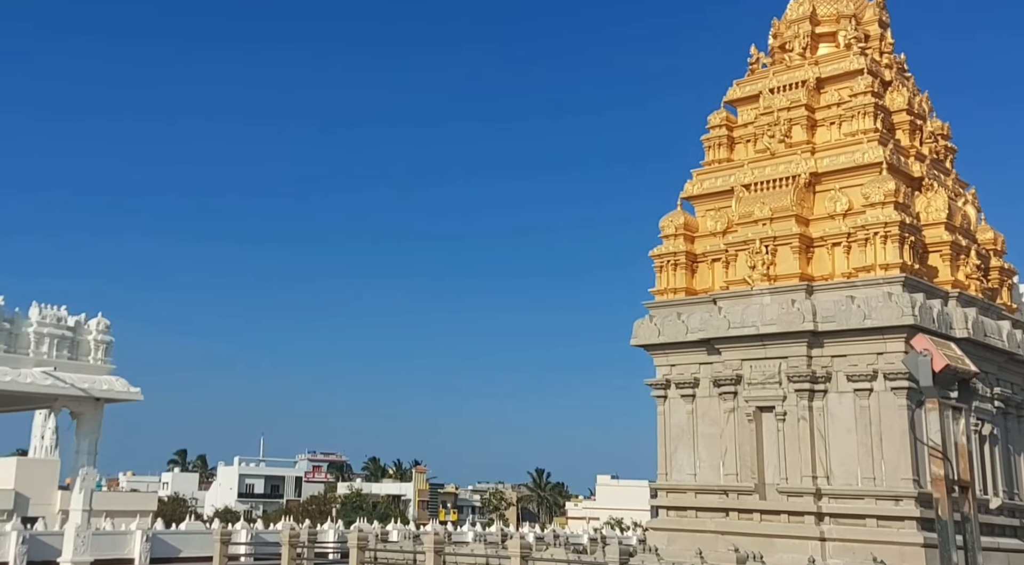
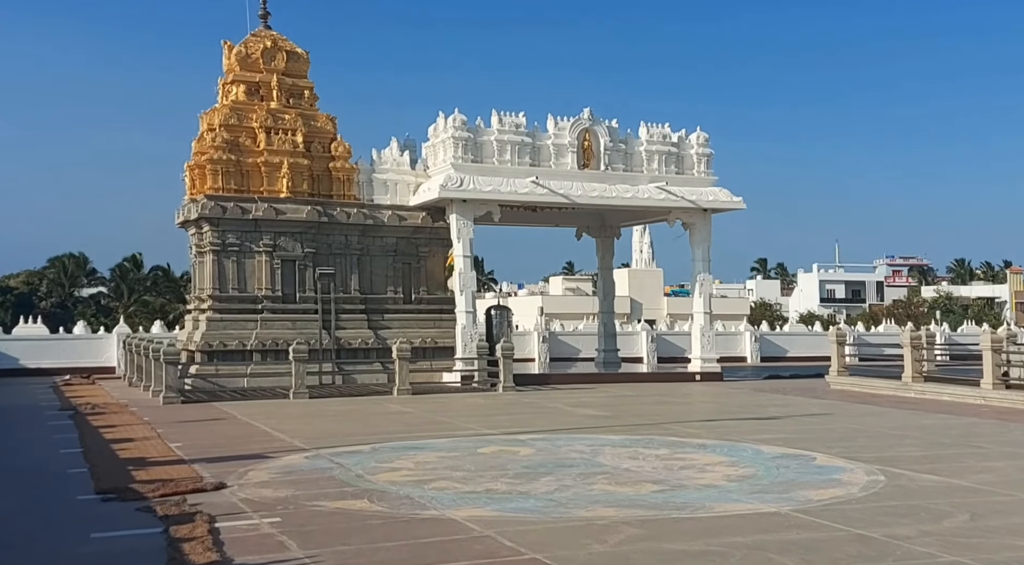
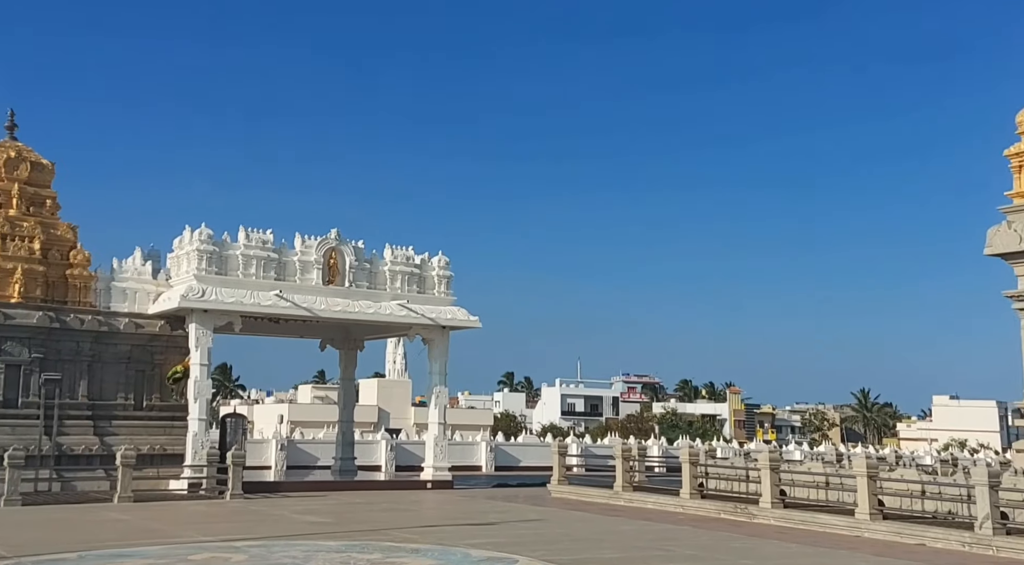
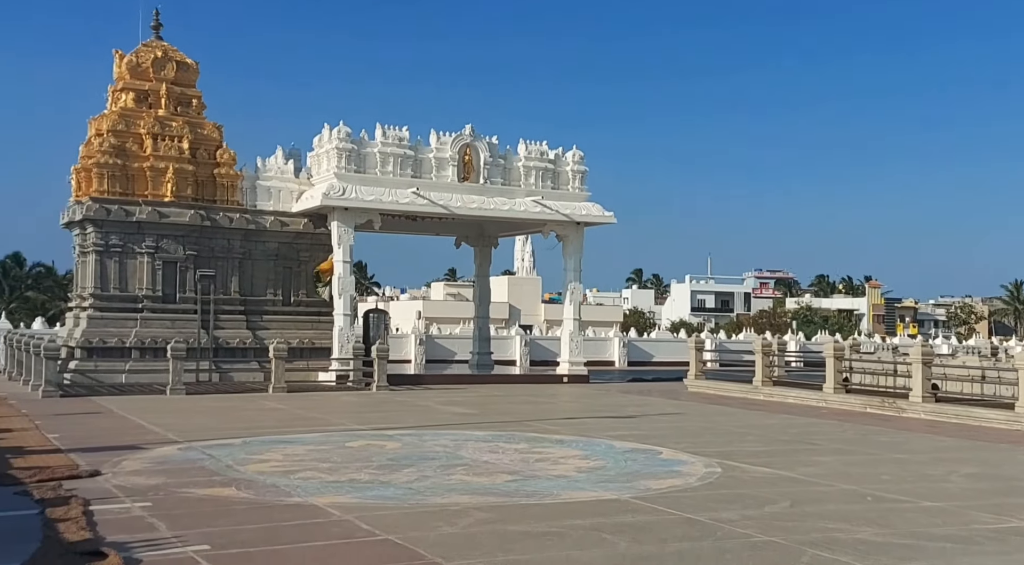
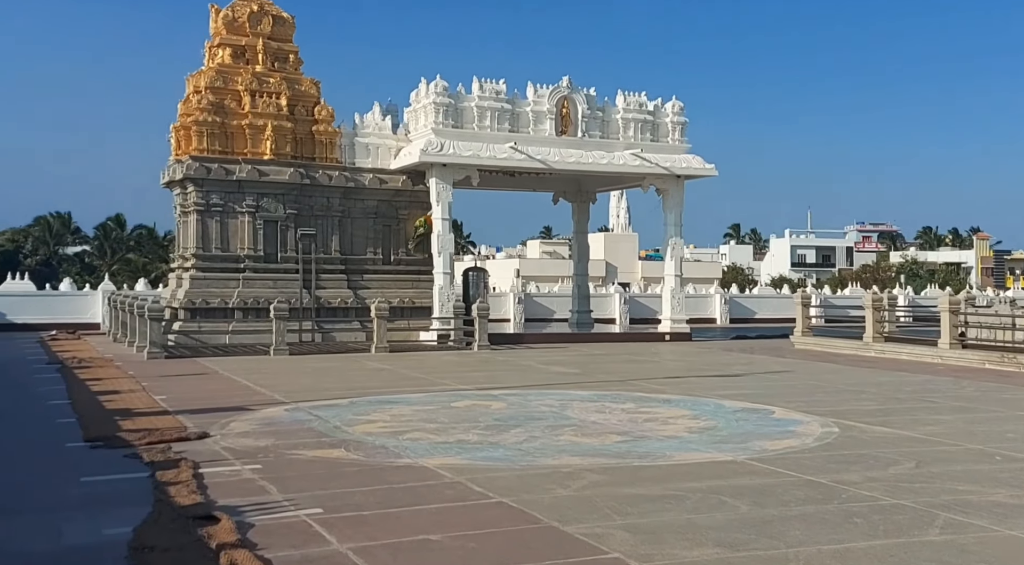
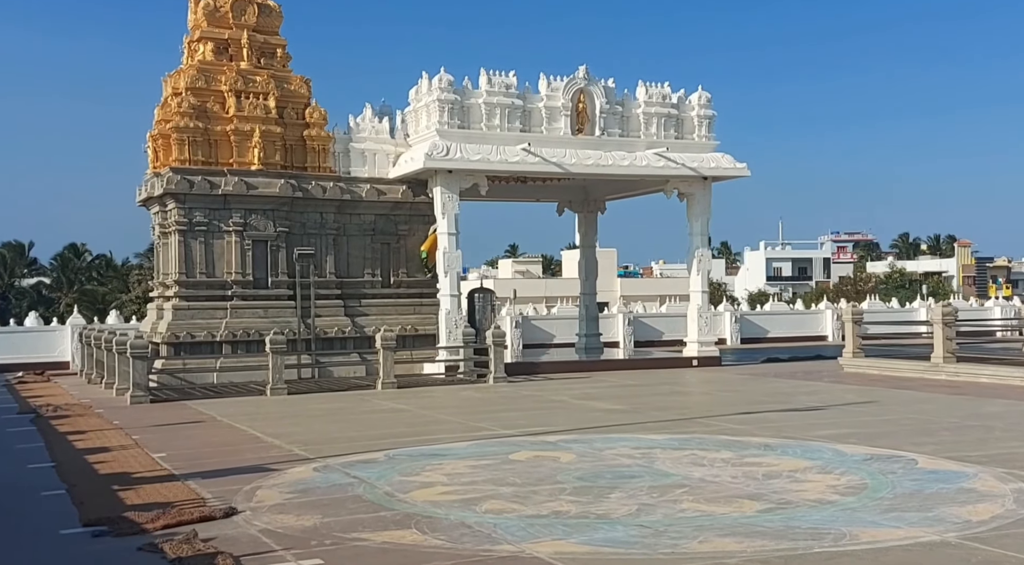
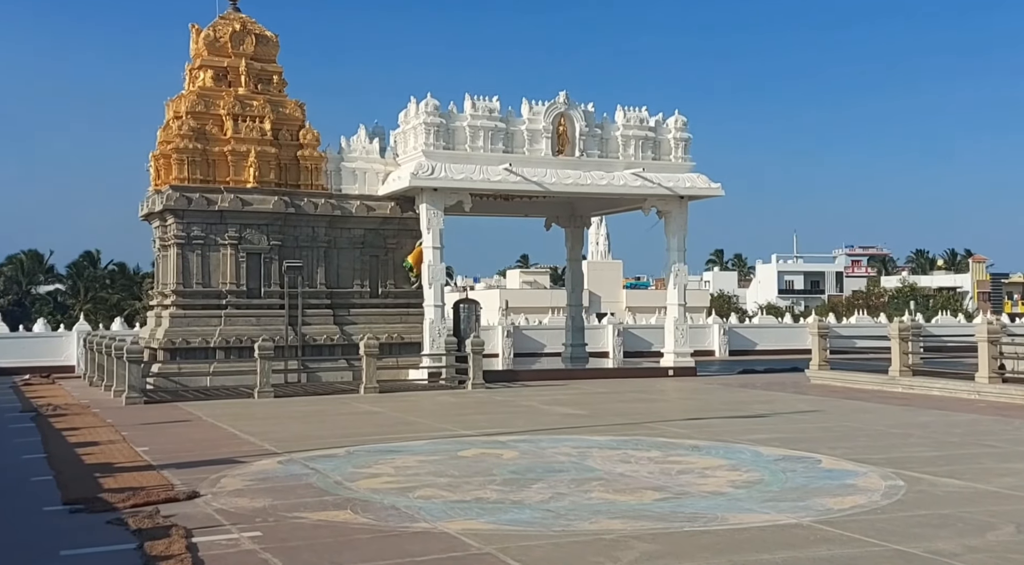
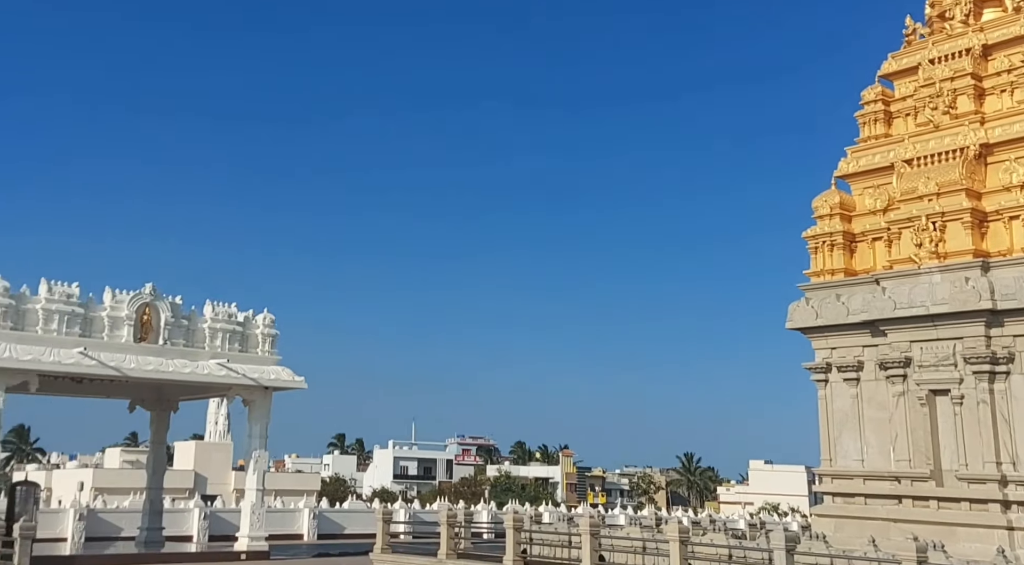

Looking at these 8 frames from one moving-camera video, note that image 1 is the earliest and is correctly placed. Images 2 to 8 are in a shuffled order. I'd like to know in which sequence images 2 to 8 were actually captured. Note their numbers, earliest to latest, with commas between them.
8, 3, 4, 5, 2, 7, 6
